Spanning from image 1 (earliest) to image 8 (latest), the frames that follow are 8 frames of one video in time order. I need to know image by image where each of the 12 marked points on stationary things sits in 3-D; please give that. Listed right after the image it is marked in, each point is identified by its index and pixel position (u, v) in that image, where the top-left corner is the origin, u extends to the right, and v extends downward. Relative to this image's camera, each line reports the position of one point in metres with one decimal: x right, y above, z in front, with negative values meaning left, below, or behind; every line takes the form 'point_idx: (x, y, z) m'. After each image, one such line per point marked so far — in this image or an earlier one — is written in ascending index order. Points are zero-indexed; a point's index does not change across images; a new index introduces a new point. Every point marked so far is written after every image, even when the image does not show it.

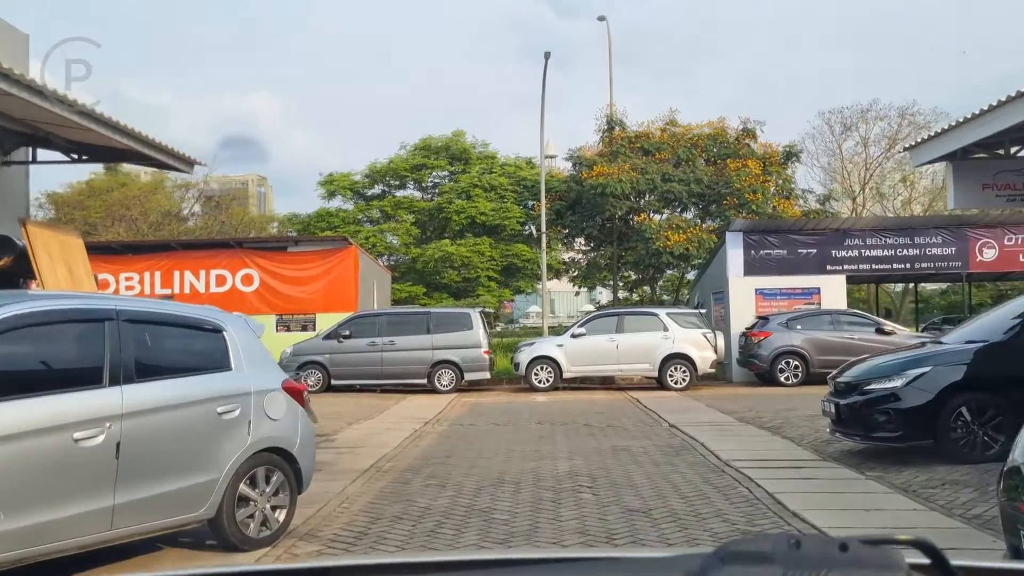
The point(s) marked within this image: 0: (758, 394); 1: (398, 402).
0: (+5.1, -2.2, +18.5) m
1: (-2.5, -2.5, +19.5) m
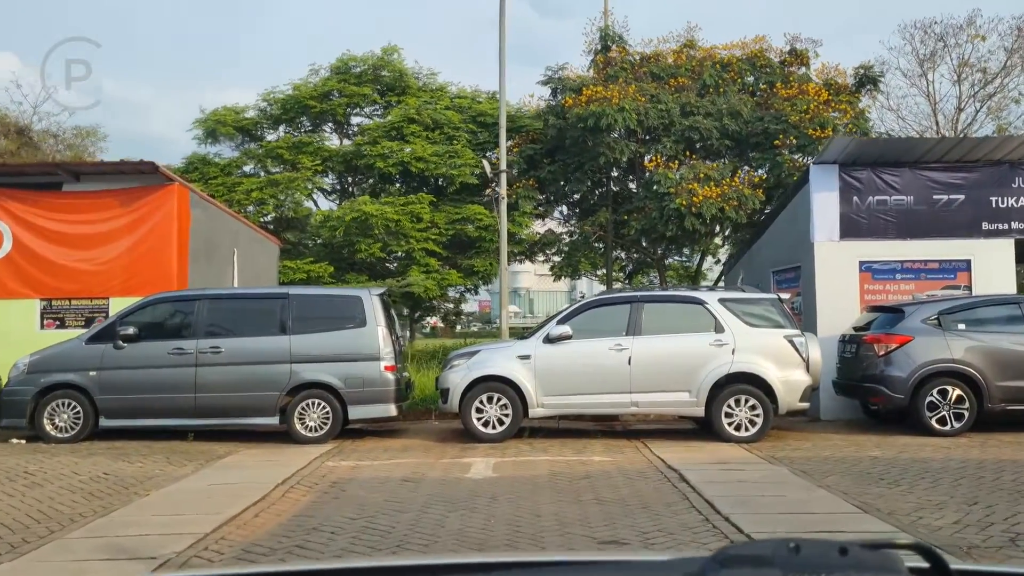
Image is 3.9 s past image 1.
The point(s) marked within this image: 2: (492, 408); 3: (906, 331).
0: (+4.2, -1.8, +9.2) m
1: (-3.5, -2.0, +10.1) m
2: (-0.3, -1.5, +11.1) m
3: (+5.0, -0.6, +11.1) m
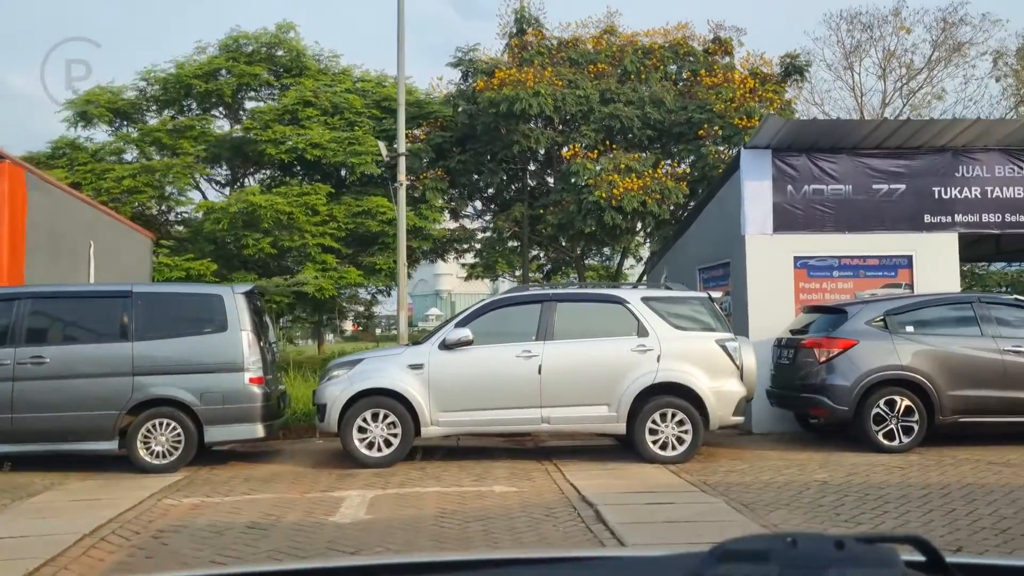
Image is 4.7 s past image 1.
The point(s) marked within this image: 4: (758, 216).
0: (+3.2, -1.8, +7.9) m
1: (-4.6, -2.0, +8.0) m
2: (-1.4, -1.5, +9.4) m
3: (+3.8, -0.5, +9.9) m
4: (+3.3, +1.0, +11.8) m
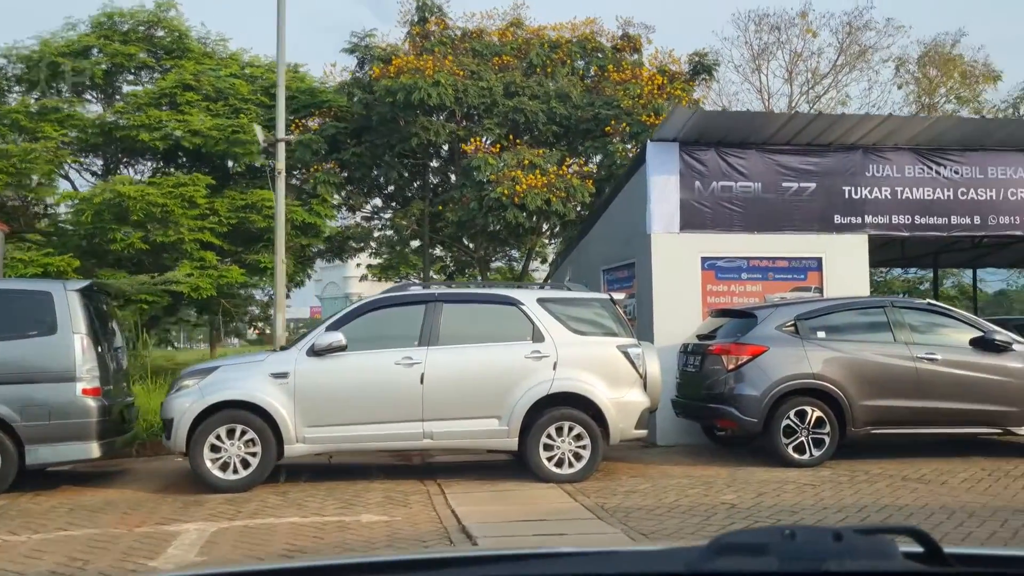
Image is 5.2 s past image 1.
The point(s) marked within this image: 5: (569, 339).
0: (+2.1, -1.8, +7.2) m
1: (-5.6, -1.9, +6.5) m
2: (-2.6, -1.5, +8.2) m
3: (+2.6, -0.5, +9.2) m
4: (+1.9, +1.0, +11.1) m
5: (+0.6, -0.5, +8.7) m
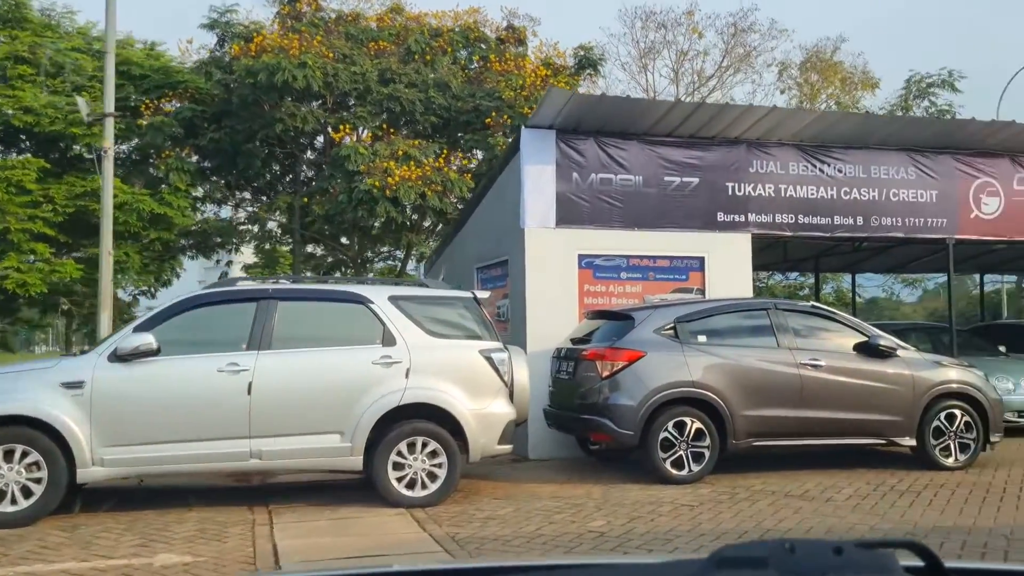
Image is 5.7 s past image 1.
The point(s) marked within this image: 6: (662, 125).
0: (+1.0, -1.8, +6.3) m
1: (-6.6, -1.8, +4.8) m
2: (-3.8, -1.4, +6.8) m
3: (+1.2, -0.5, +8.4) m
4: (+0.3, +1.0, +10.2) m
5: (-0.8, -0.5, +7.6) m
6: (+1.8, +2.0, +10.5) m
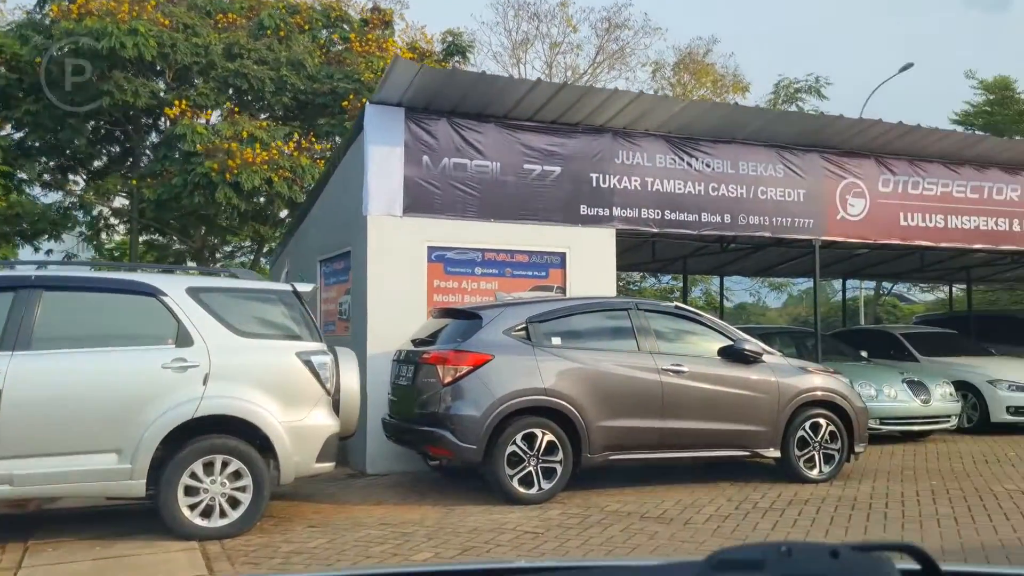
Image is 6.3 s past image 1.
0: (-0.2, -1.7, +5.4) m
1: (-7.5, -1.6, +2.8) m
2: (-5.0, -1.3, +5.2) m
3: (-0.3, -0.5, +7.4) m
4: (-1.3, +1.0, +9.1) m
5: (-2.1, -0.4, +6.4) m
6: (+0.1, +2.0, +9.7) m
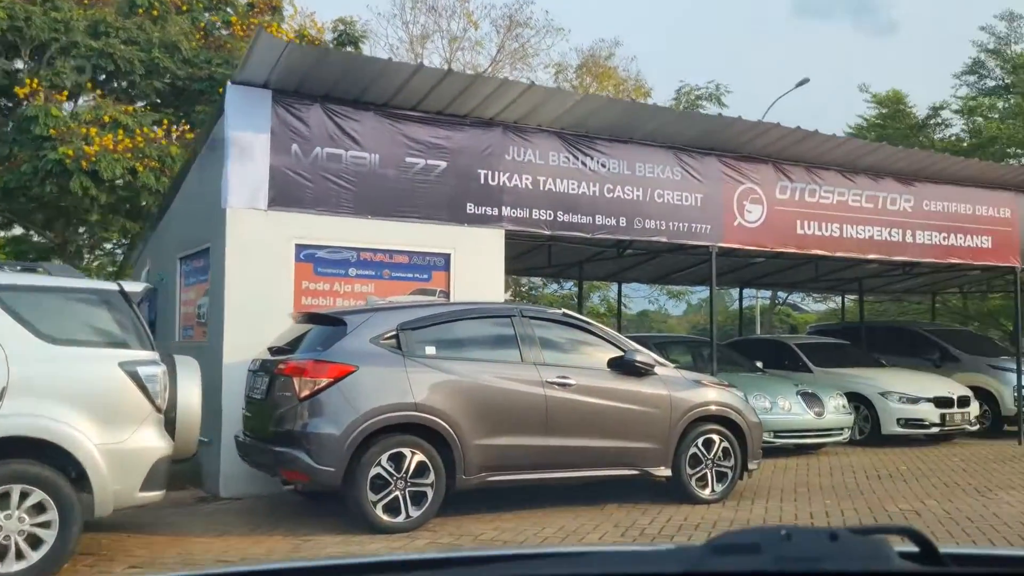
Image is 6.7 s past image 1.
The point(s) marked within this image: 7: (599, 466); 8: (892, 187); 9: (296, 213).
0: (-1.0, -1.7, +4.6) m
1: (-8.0, -1.5, +1.2) m
2: (-5.8, -1.2, +3.9) m
3: (-1.3, -0.5, +6.6) m
4: (-2.5, +1.0, +8.2) m
5: (-3.0, -0.4, +5.5) m
6: (-1.1, +1.9, +8.9) m
7: (+0.7, -1.5, +7.4) m
8: (+5.2, +1.4, +11.9) m
9: (-2.1, +0.7, +8.4) m
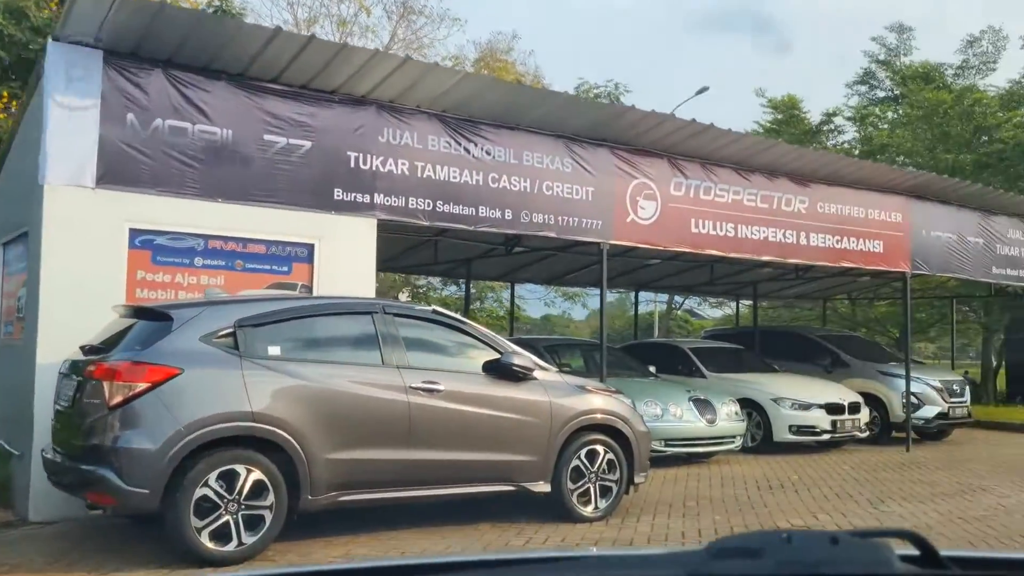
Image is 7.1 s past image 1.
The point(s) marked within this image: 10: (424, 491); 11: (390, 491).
0: (-1.7, -1.6, +3.6) m
1: (-8.3, -1.3, -0.4) m
2: (-6.4, -1.1, +2.4) m
3: (-2.2, -0.4, +5.6) m
4: (-3.6, +1.1, +7.1) m
5: (-3.8, -0.3, +4.3) m
6: (-2.2, +2.0, +7.9) m
7: (-0.3, -1.5, +6.6) m
8: (+3.6, +1.3, +11.6) m
9: (-3.2, +0.8, +7.4) m
10: (-0.6, -1.5, +6.4) m
11: (-0.9, -1.4, +6.3) m
